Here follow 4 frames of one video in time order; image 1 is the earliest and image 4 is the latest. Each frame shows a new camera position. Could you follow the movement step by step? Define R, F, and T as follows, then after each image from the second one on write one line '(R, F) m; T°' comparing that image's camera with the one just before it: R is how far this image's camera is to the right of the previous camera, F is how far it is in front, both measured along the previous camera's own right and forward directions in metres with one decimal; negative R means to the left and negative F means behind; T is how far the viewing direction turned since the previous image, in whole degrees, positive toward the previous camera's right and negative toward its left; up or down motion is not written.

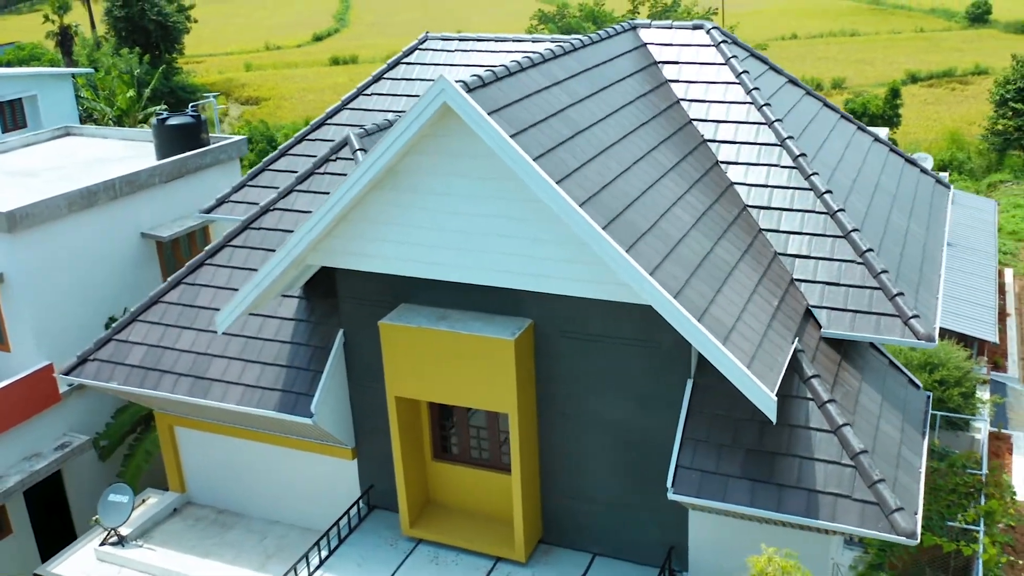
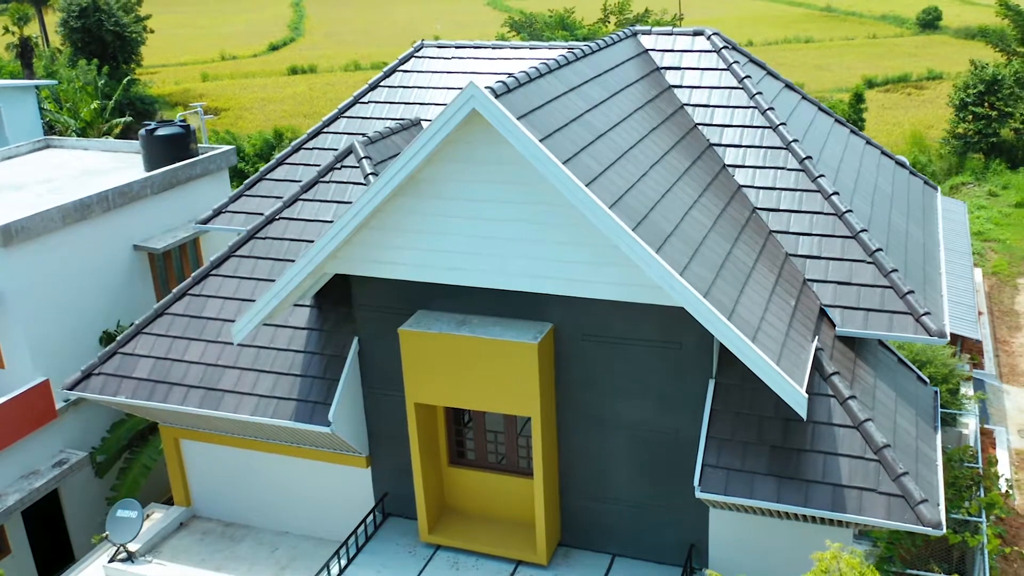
(-0.7, -0.1) m; +2°
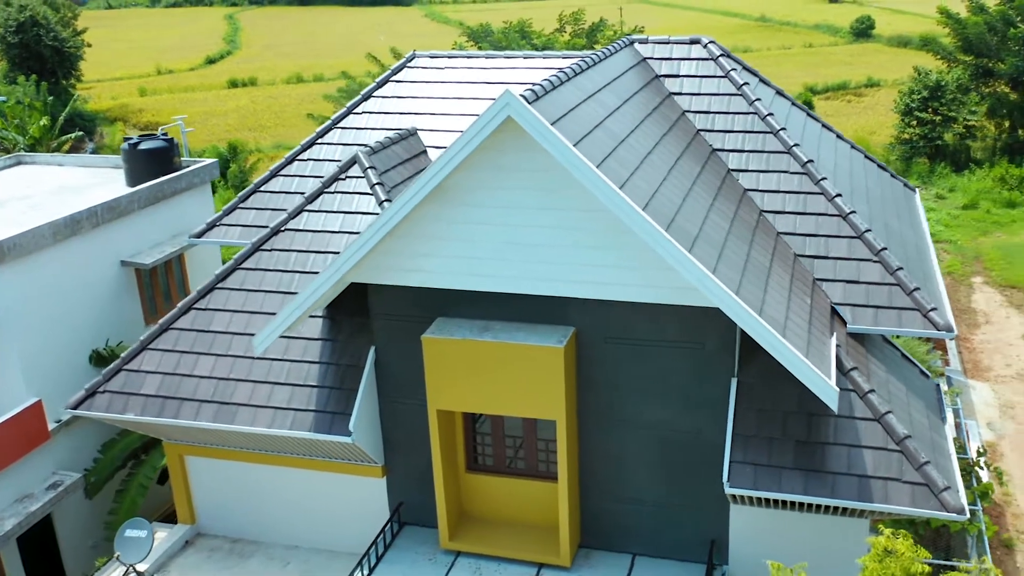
(-0.9, -0.1) m; +3°
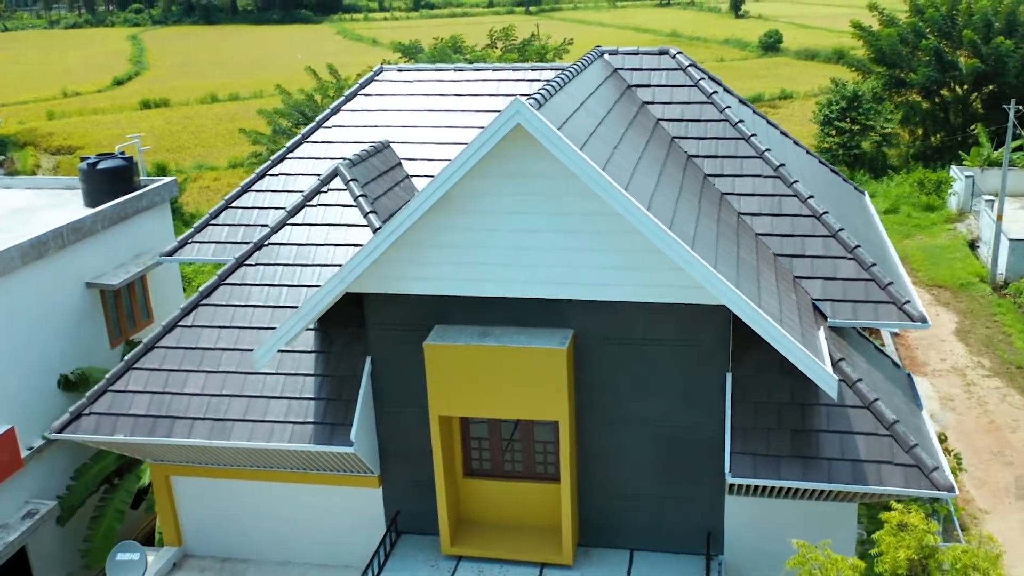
(-0.9, -0.2) m; +5°
